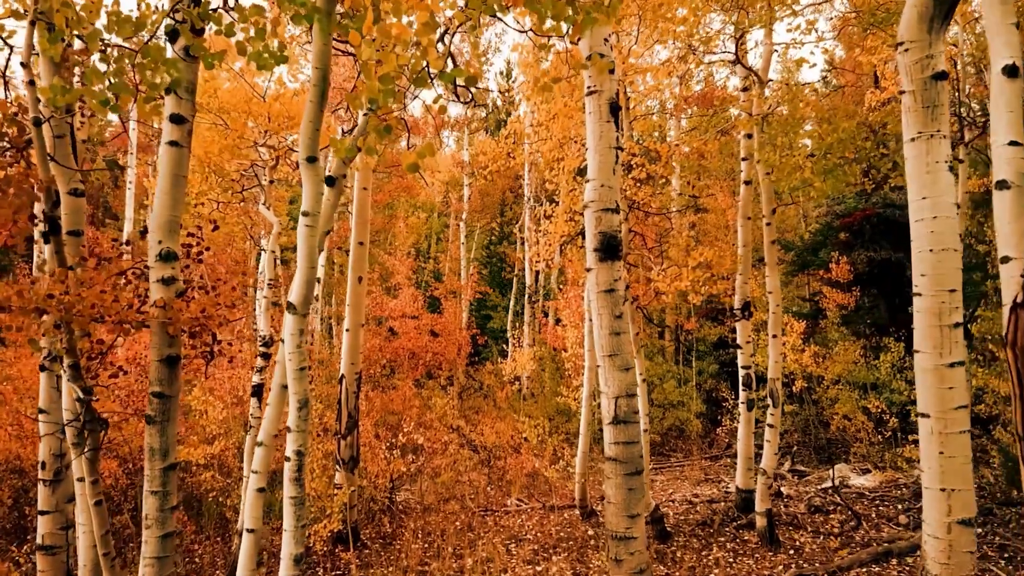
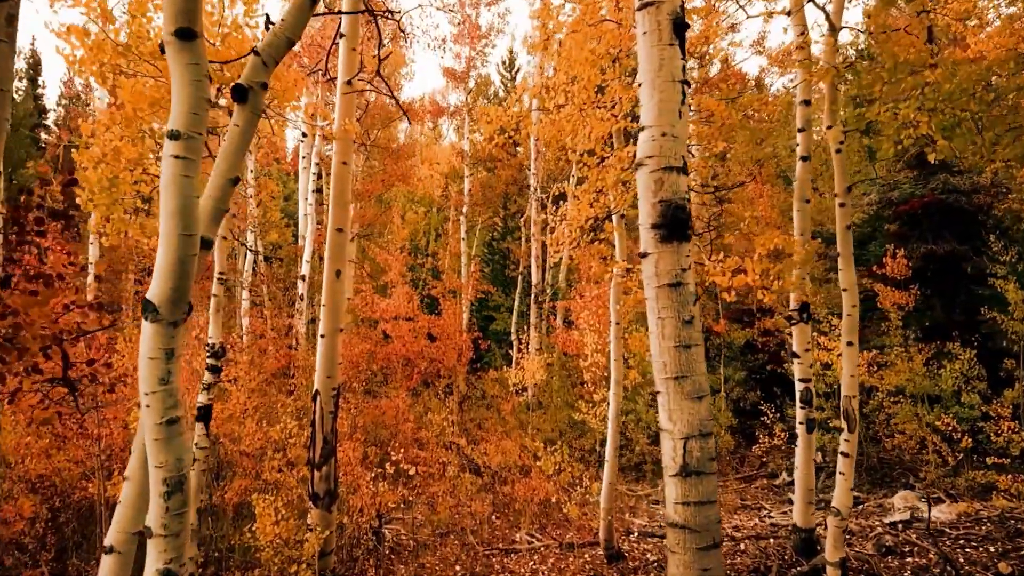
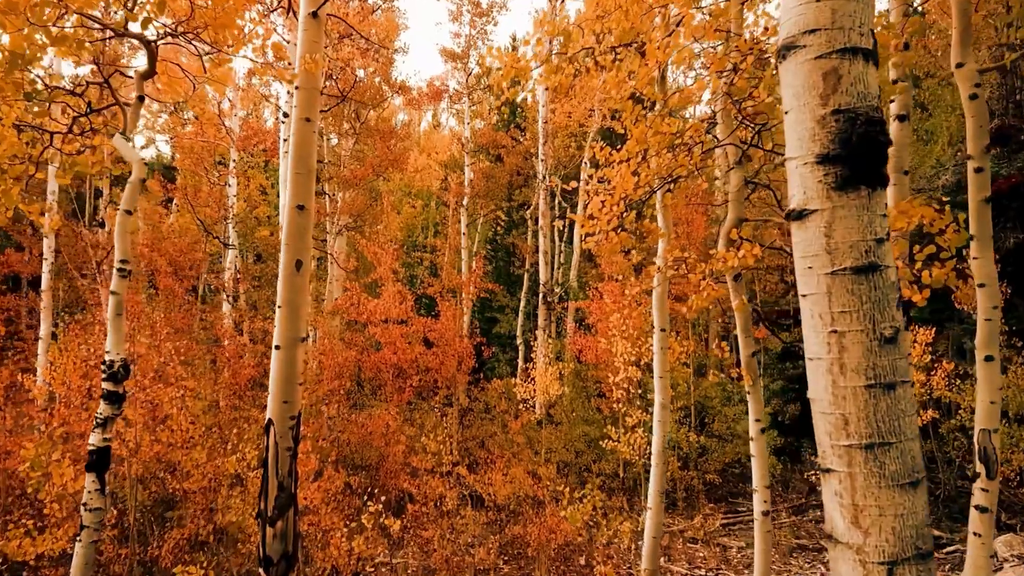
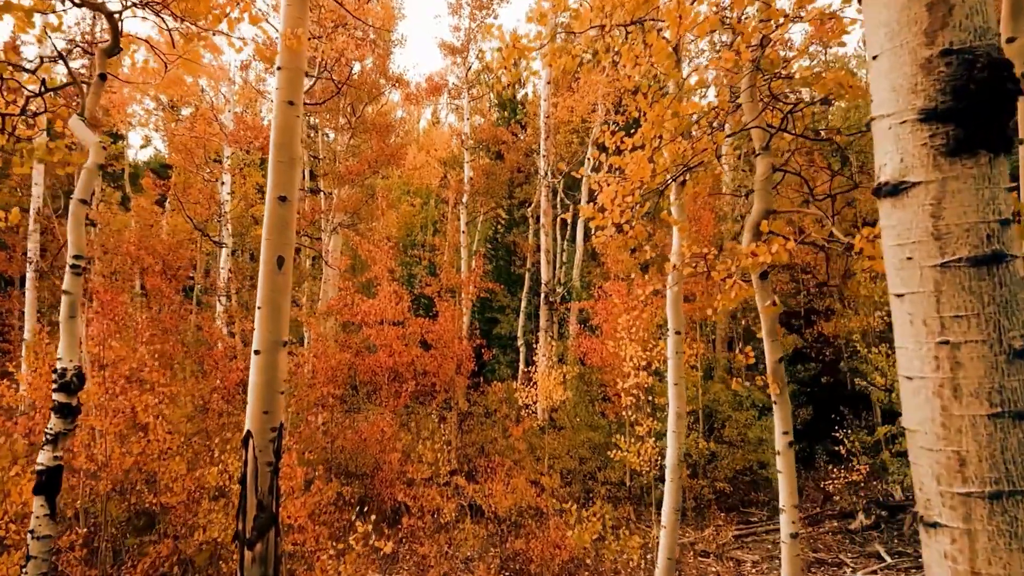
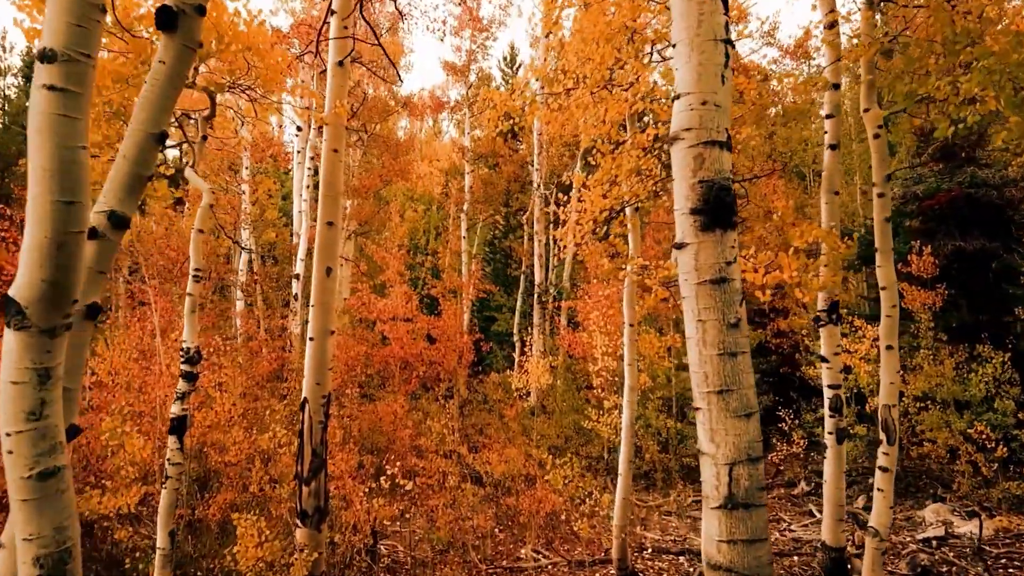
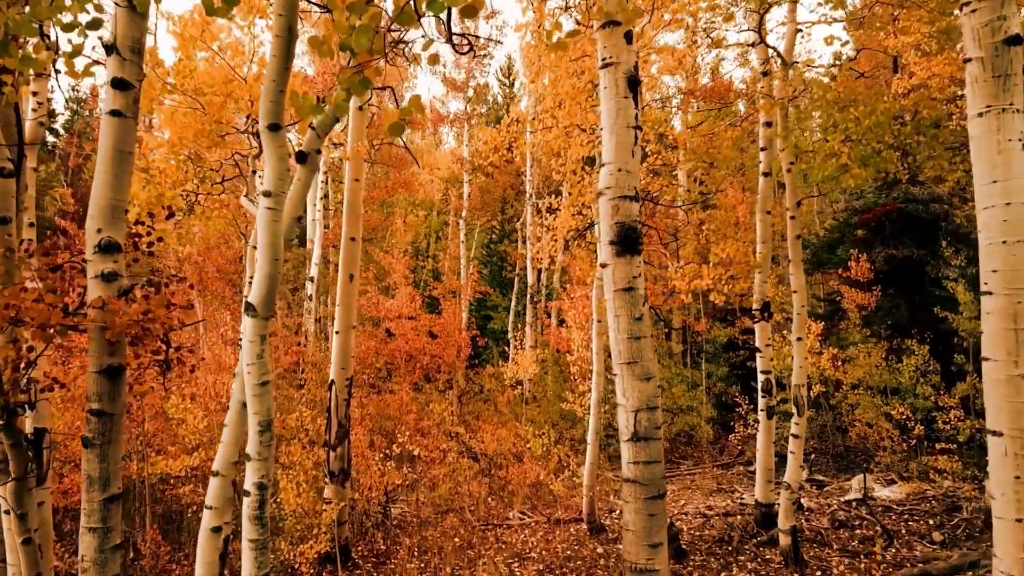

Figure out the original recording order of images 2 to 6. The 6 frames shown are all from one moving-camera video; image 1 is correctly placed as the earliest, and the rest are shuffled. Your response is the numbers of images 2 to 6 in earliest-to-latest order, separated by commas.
6, 2, 5, 3, 4
